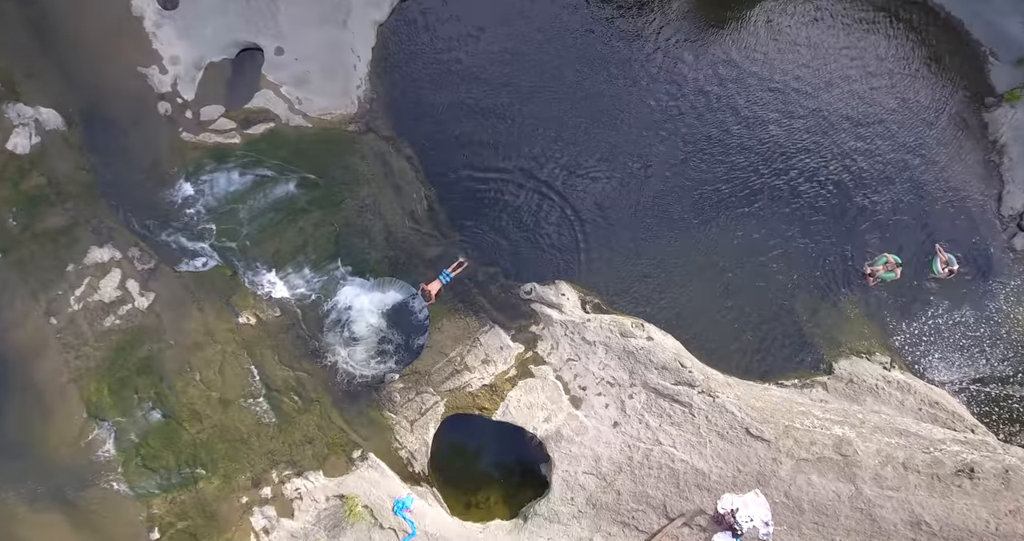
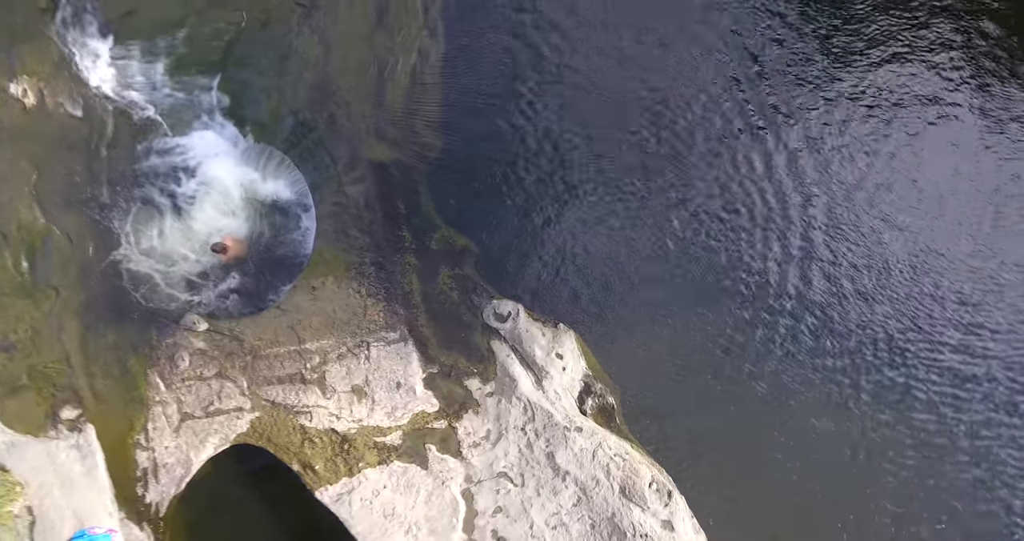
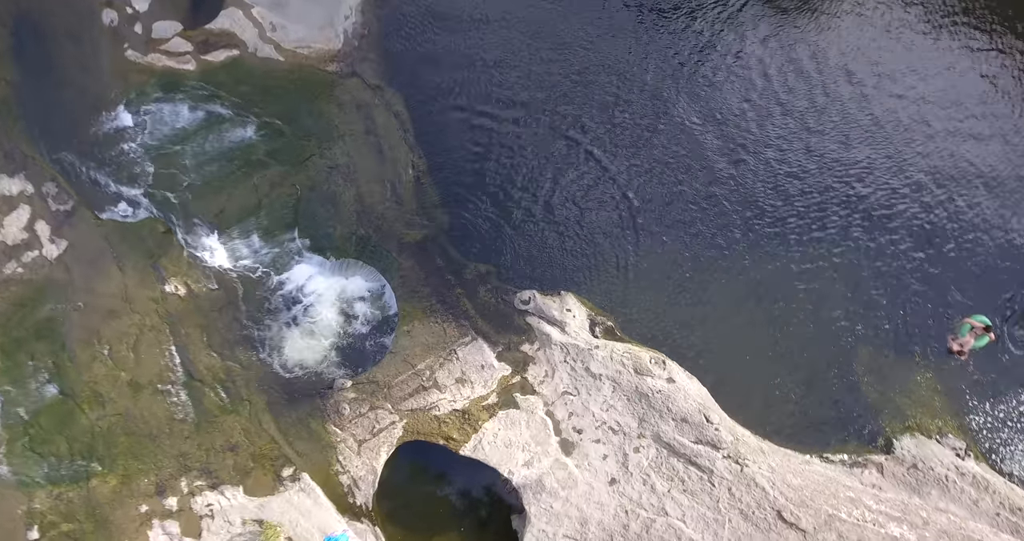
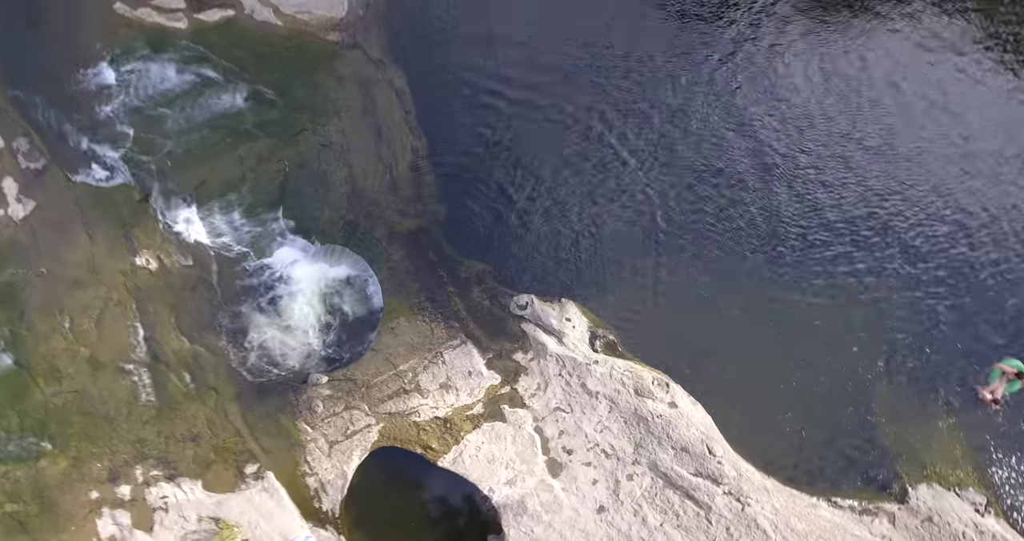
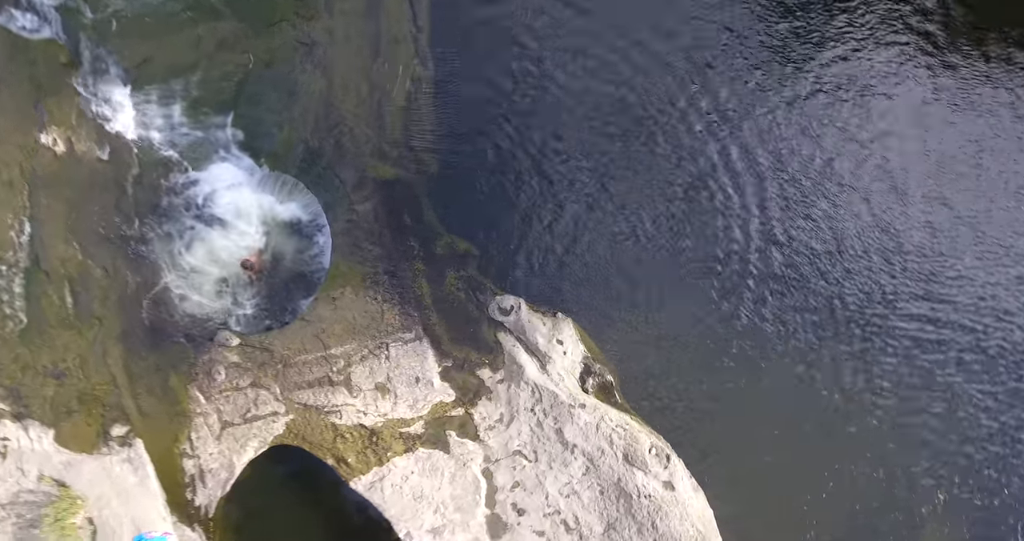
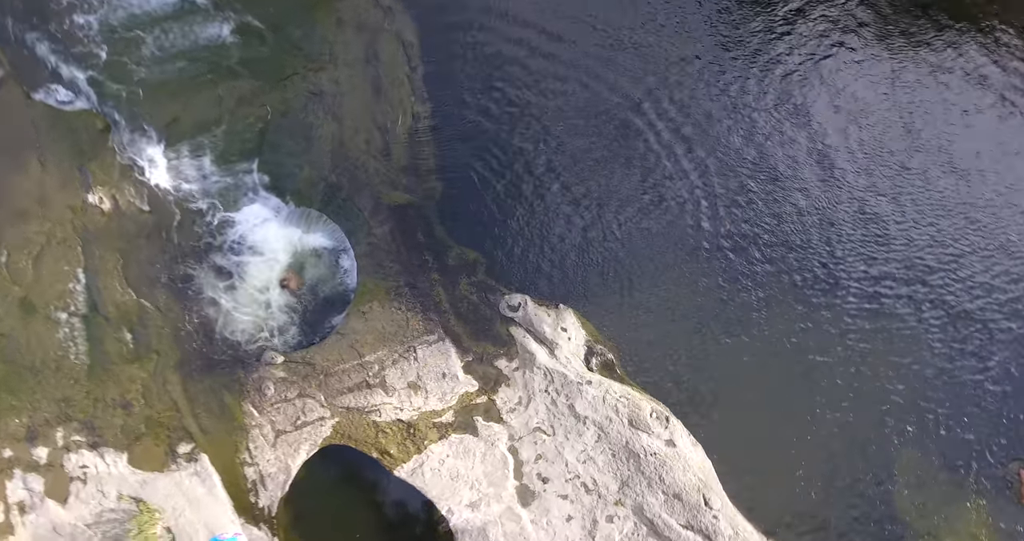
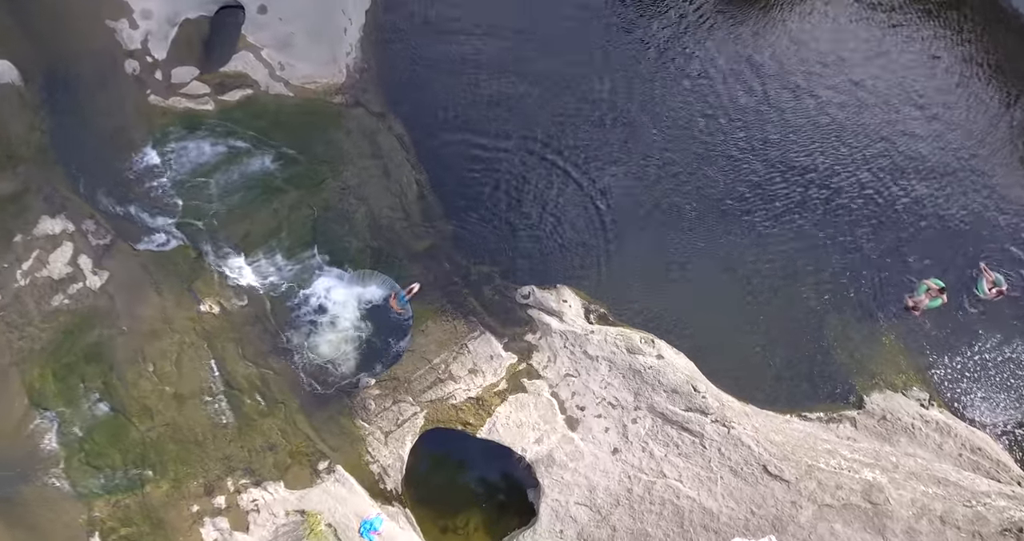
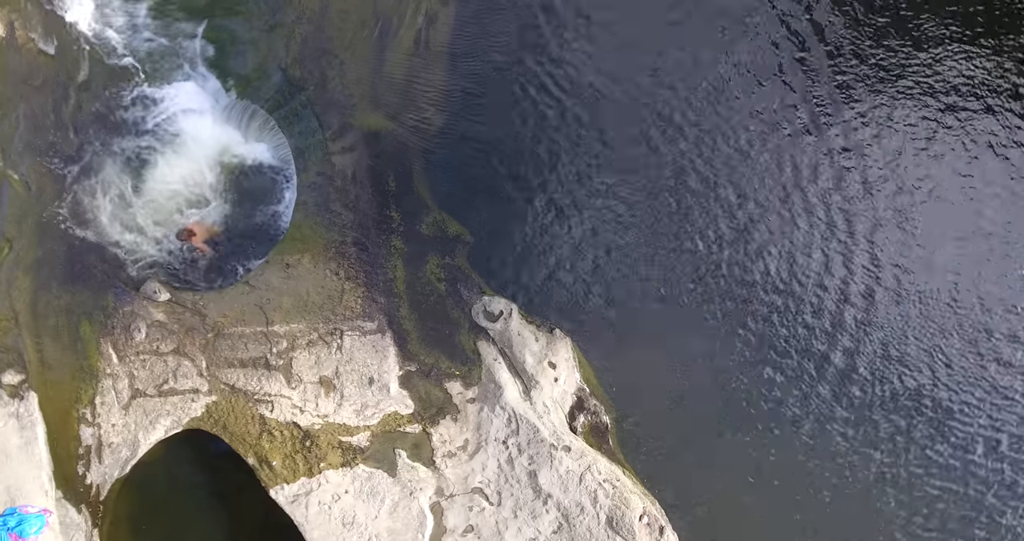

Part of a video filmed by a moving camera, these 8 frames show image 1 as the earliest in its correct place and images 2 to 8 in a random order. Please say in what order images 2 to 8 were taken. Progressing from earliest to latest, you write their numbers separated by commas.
7, 3, 4, 6, 5, 2, 8
